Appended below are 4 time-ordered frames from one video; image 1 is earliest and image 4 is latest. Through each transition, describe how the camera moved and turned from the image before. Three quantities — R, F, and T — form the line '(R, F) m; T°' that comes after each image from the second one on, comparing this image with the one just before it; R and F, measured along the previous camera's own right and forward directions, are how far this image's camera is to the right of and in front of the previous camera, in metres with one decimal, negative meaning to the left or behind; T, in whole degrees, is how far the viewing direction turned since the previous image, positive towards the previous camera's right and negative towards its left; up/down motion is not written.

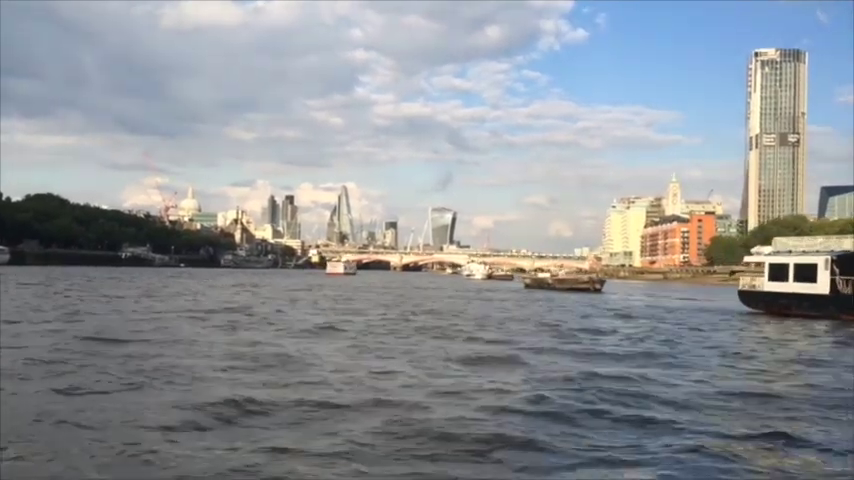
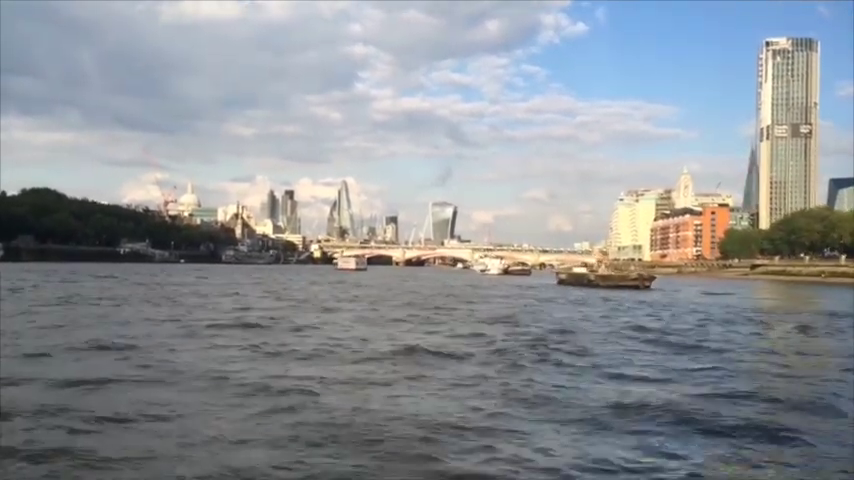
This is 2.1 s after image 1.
(-0.8, +2.5) m; 0°
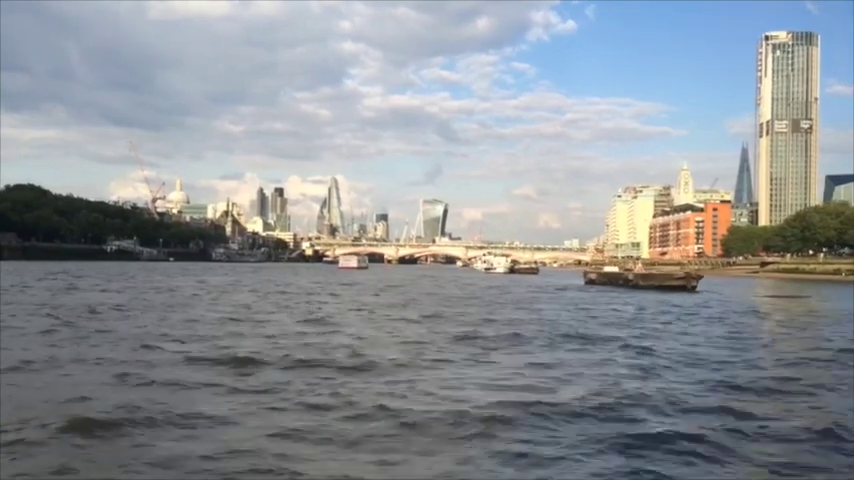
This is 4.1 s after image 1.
(-0.7, +2.4) m; +1°
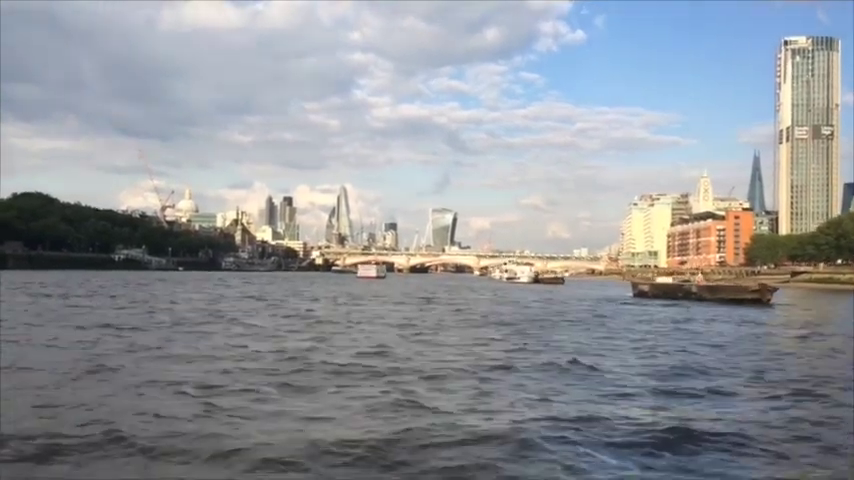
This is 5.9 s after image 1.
(-0.7, +2.2) m; -1°
